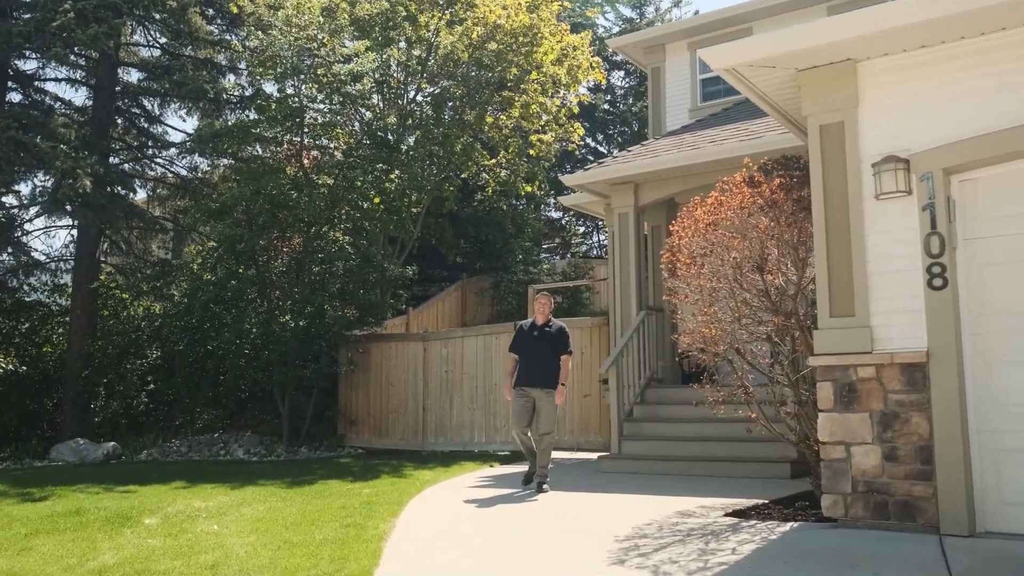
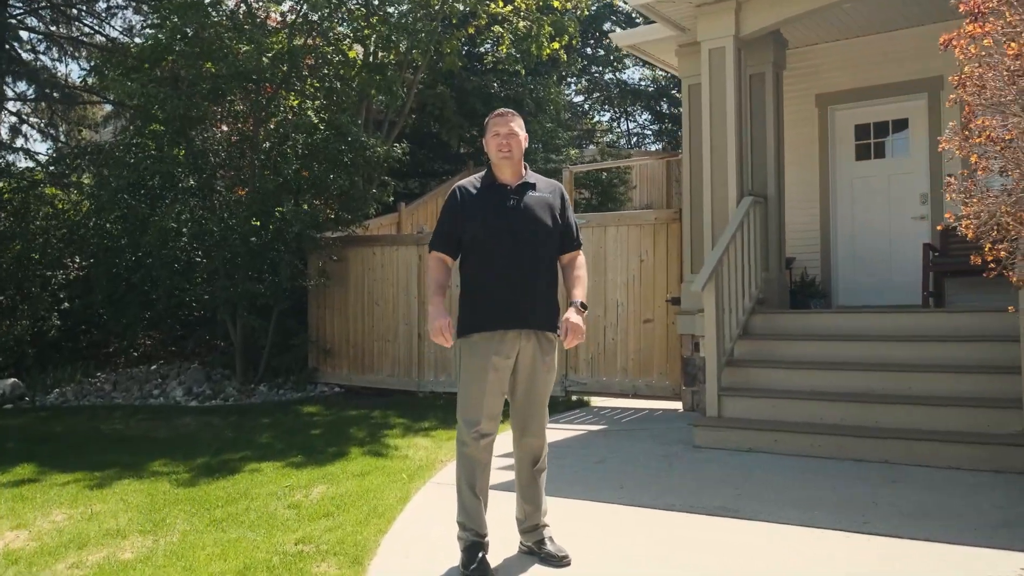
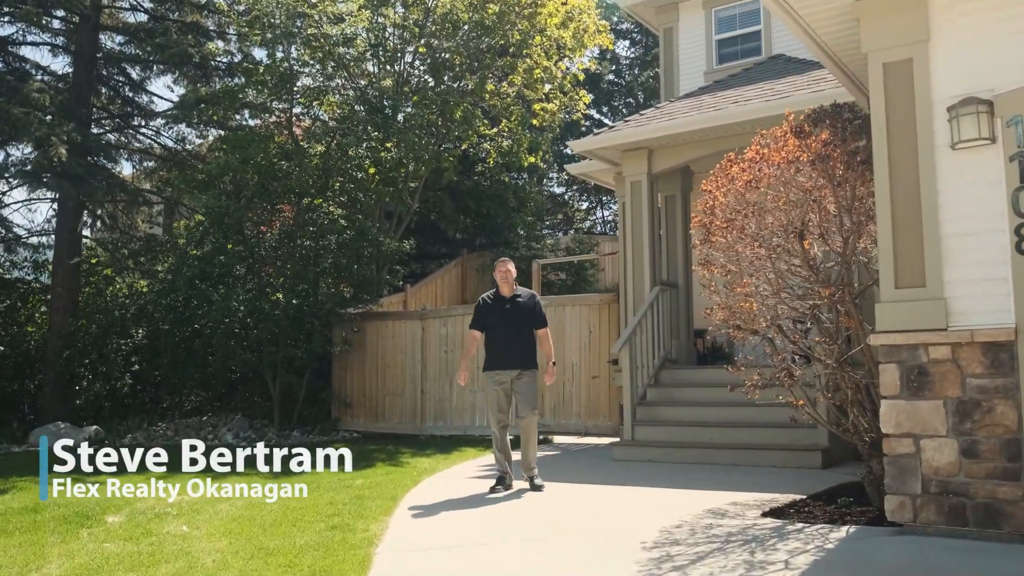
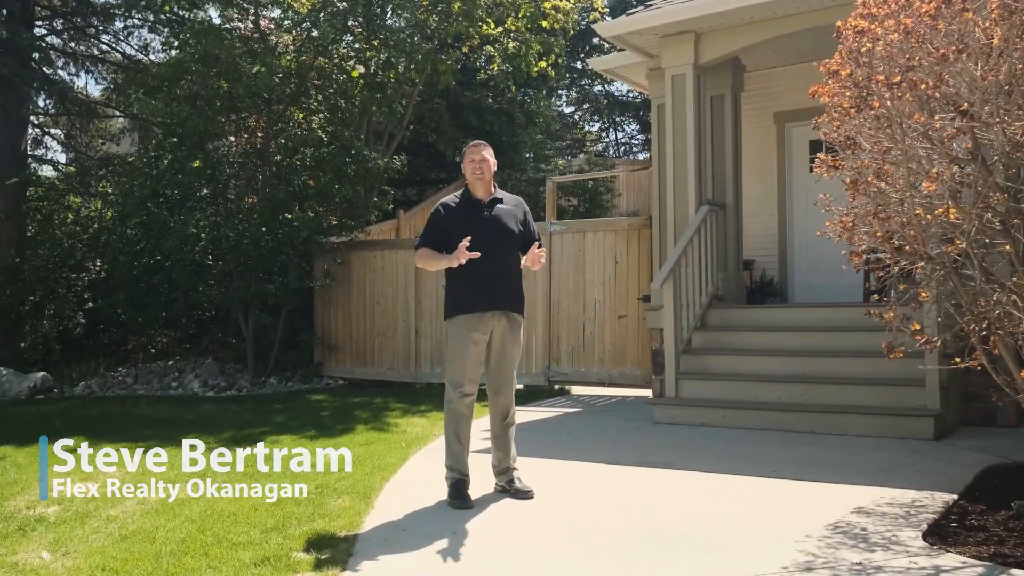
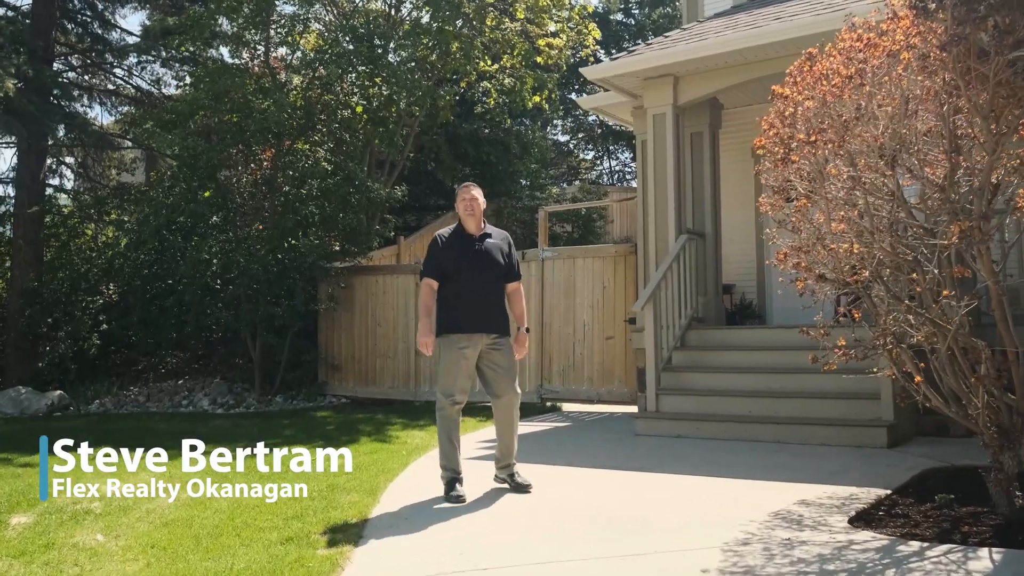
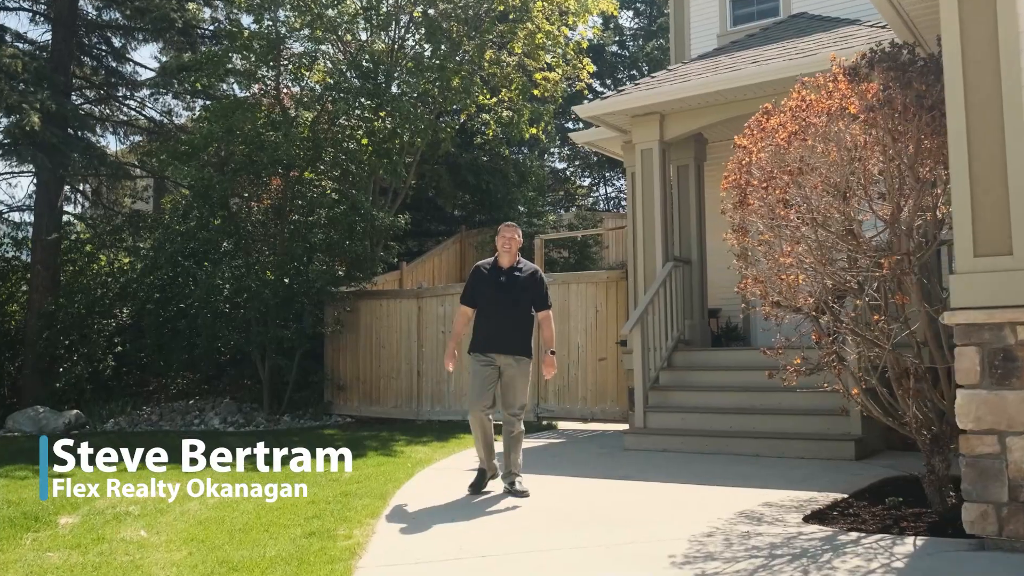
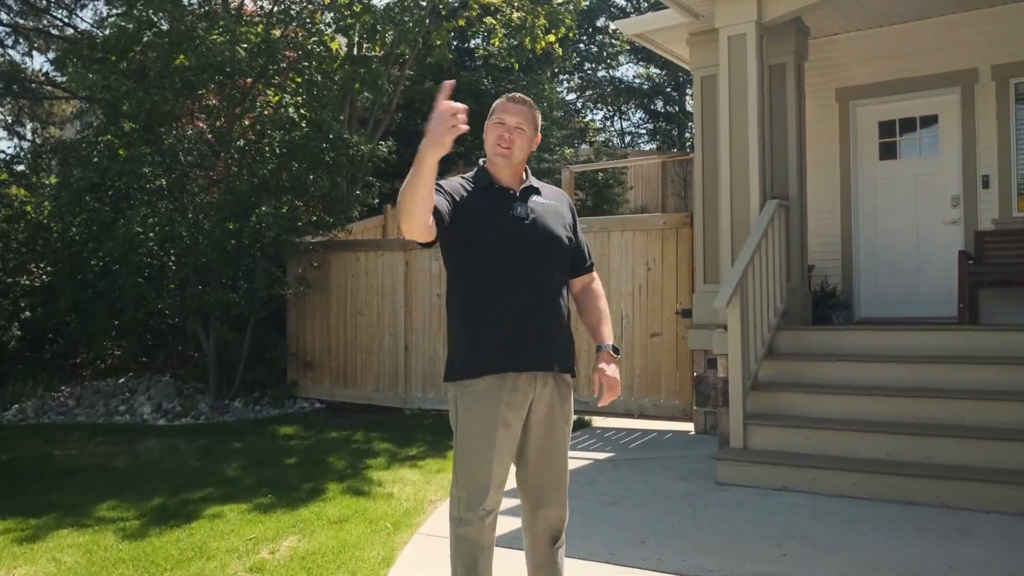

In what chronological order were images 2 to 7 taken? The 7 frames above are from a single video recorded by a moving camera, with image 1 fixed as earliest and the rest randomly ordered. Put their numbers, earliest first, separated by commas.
3, 6, 5, 4, 2, 7
